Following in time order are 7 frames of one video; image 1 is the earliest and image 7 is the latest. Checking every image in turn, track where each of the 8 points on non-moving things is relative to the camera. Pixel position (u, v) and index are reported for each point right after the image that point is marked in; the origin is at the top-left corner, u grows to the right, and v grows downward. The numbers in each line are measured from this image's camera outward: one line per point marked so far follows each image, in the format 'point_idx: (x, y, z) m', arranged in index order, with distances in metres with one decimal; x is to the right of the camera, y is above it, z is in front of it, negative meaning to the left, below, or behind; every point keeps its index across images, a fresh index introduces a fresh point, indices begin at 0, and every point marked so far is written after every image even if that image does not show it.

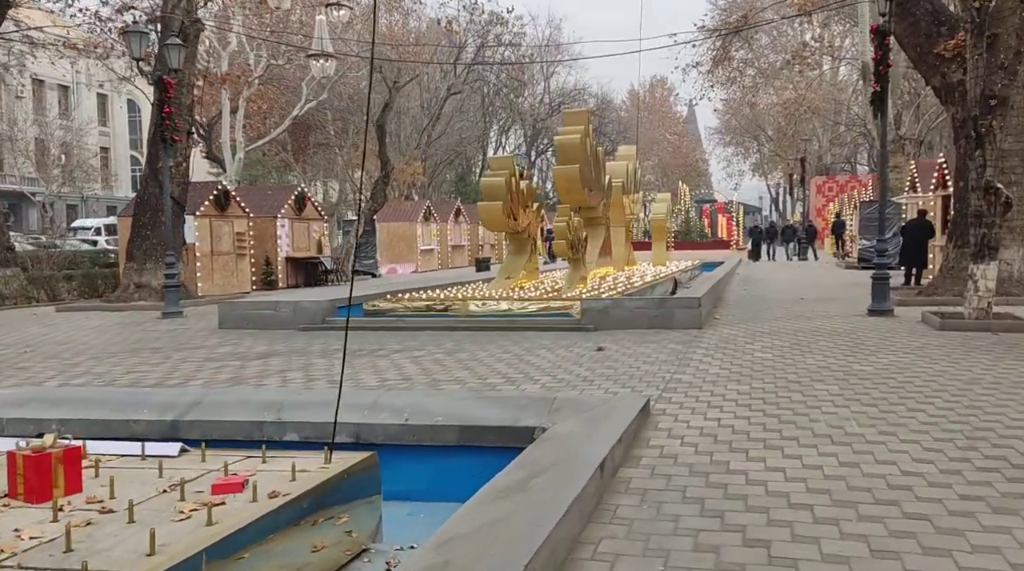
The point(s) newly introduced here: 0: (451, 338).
0: (-0.8, -0.7, +11.8) m
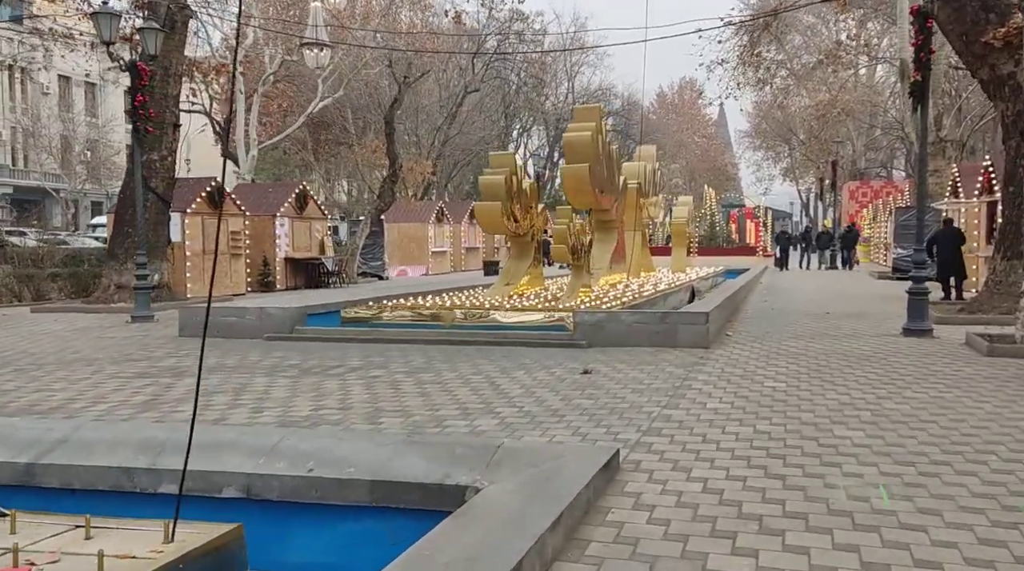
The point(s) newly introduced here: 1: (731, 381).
0: (-1.0, -0.8, +10.5) m
1: (+2.0, -0.9, +8.7) m
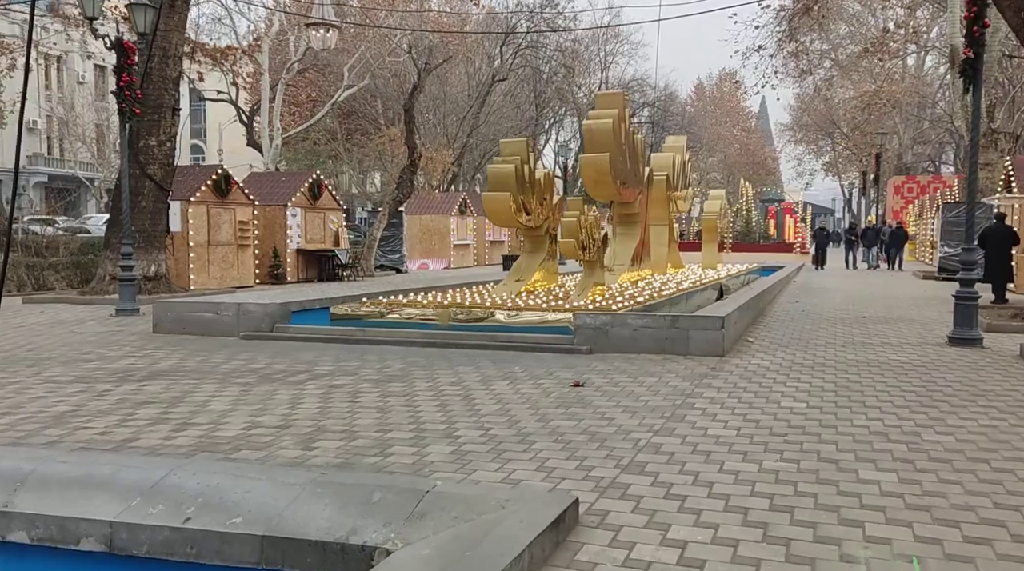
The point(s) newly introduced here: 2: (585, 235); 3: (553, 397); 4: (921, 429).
0: (-1.1, -0.7, +9.5) m
1: (+1.8, -0.9, +7.6) m
2: (+1.1, +0.8, +14.4) m
3: (+0.3, -0.9, +7.4) m
4: (+2.9, -1.0, +6.6) m
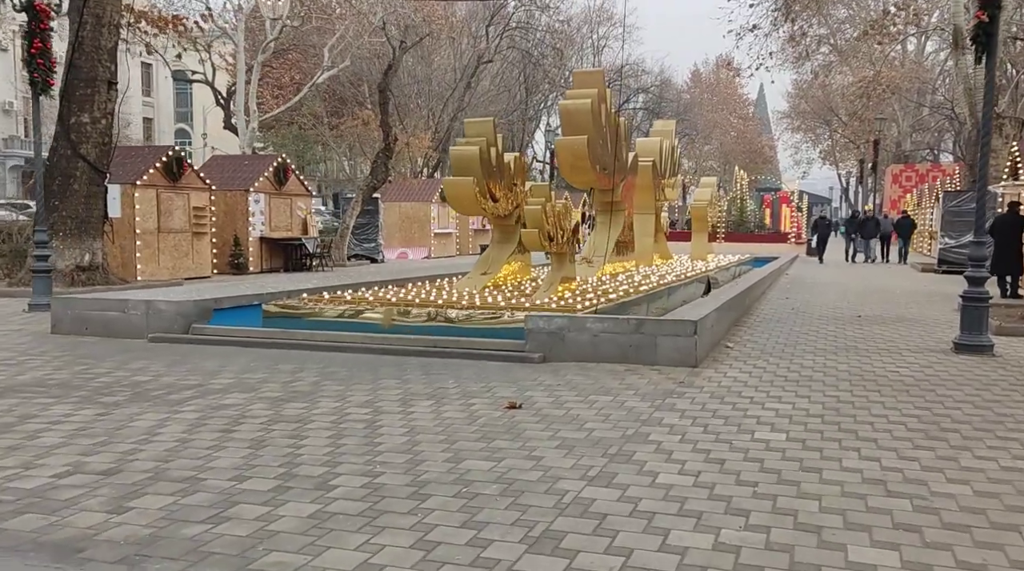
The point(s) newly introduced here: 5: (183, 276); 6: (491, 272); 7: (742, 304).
0: (-1.6, -0.7, +8.1) m
1: (+1.3, -0.9, +6.2) m
2: (+0.5, +0.8, +13.1) m
3: (-0.2, -0.9, +6.1) m
4: (+2.3, -1.0, +5.3) m
5: (-7.0, +0.2, +20.2) m
6: (-0.3, +0.2, +15.3) m
7: (+3.1, -0.3, +12.9) m
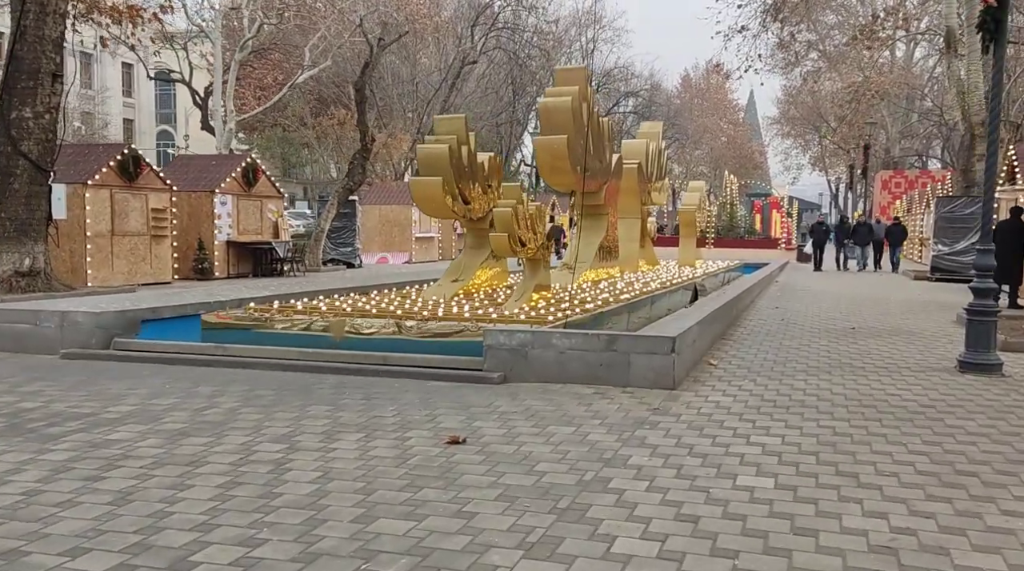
0: (-2.0, -0.8, +7.1) m
1: (+1.0, -1.0, +5.2) m
2: (+0.1, +0.7, +12.1) m
3: (-0.6, -1.0, +5.1) m
4: (+2.0, -1.1, +4.3) m
5: (-7.5, +0.1, +19.1) m
6: (-0.8, +0.1, +14.3) m
7: (+2.7, -0.4, +11.9) m
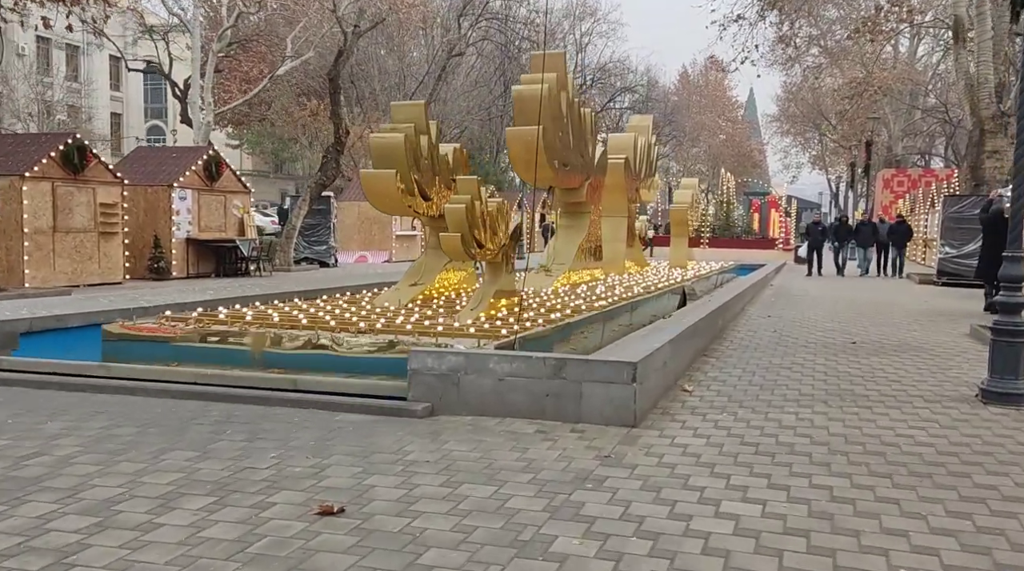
0: (-2.4, -0.9, +5.7) m
1: (+0.5, -1.1, +3.9) m
2: (-0.3, +0.6, +10.7) m
3: (-1.0, -1.1, +3.7) m
4: (+1.5, -1.2, +3.0) m
5: (-8.0, +0.1, +17.7) m
6: (-1.2, 0.0, +13.0) m
7: (+2.2, -0.5, +10.5) m
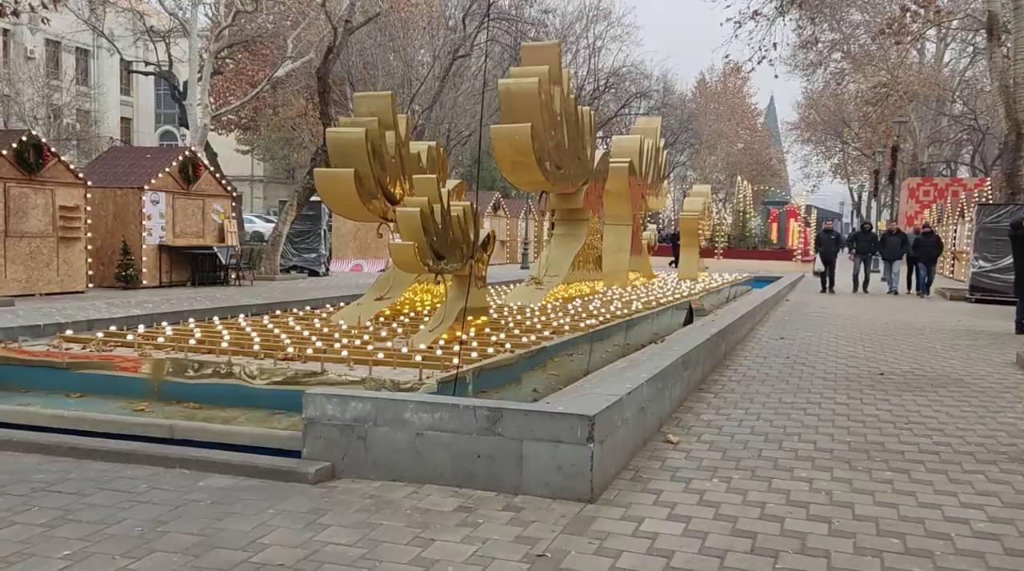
0: (-2.9, -1.0, +4.3) m
1: (0.0, -1.2, +2.3) m
2: (-0.7, +0.5, +9.2) m
3: (-1.5, -1.1, +2.2) m
4: (+1.0, -1.3, +1.4) m
5: (-8.1, -0.1, +16.3) m
6: (-1.5, -0.1, +11.5) m
7: (+1.9, -0.6, +9.0) m
